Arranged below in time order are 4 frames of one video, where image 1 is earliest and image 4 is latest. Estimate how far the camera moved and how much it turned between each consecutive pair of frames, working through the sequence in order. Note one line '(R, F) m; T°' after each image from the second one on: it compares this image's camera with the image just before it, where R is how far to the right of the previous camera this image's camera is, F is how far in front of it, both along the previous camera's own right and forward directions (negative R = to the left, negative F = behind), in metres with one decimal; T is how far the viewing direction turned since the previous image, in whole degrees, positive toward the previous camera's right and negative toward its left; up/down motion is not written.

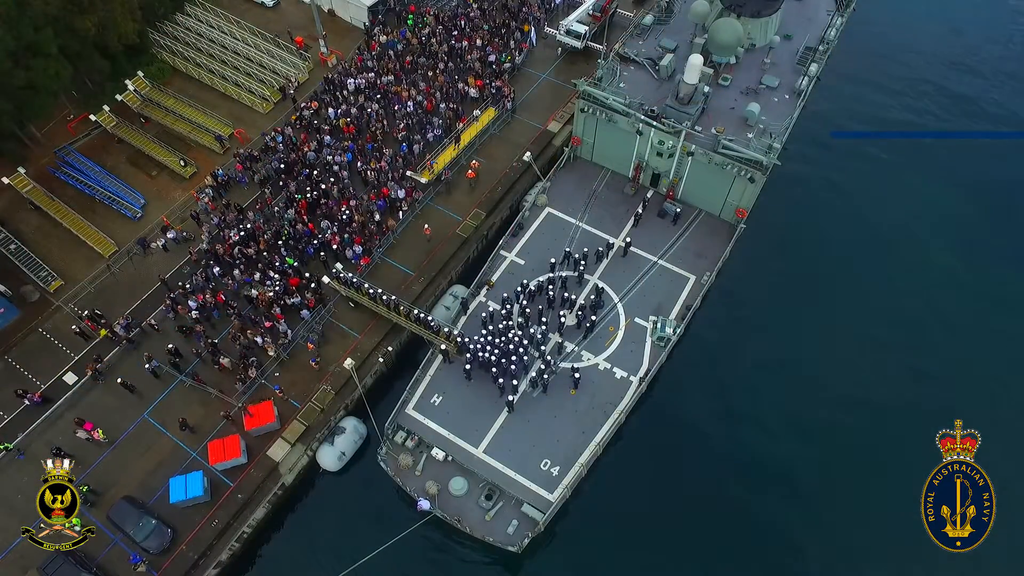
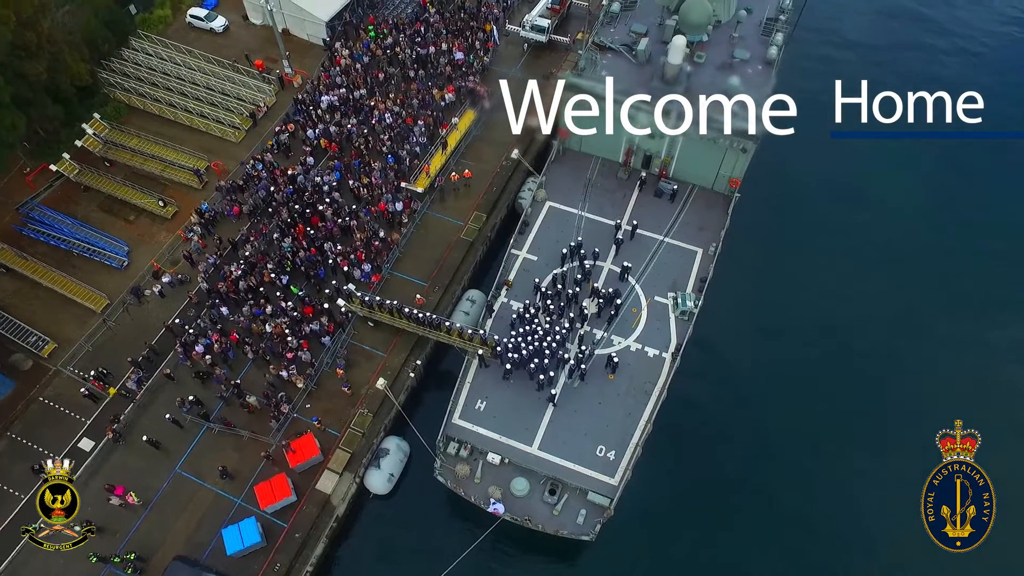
(-6.5, +0.1) m; +6°
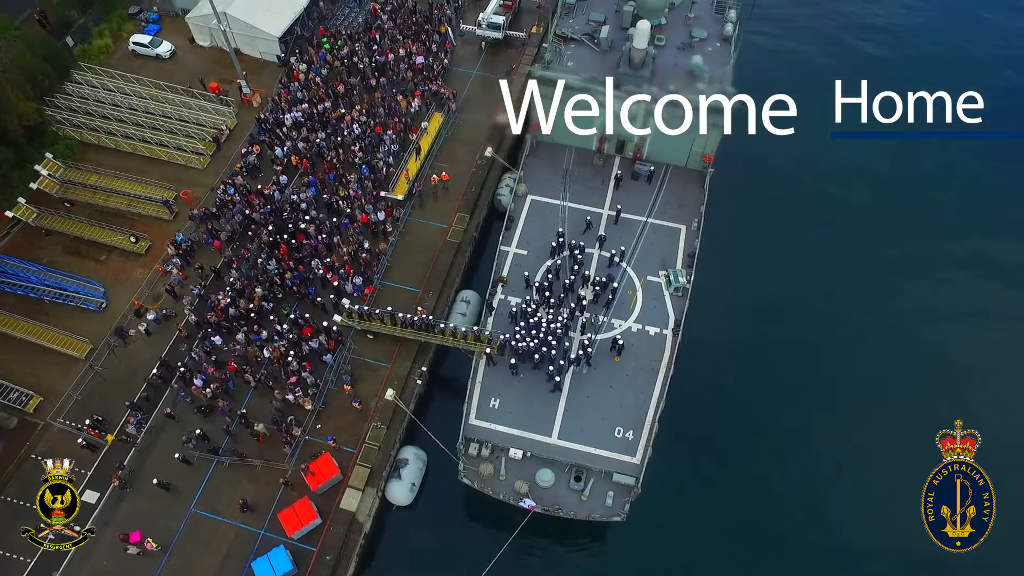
(-3.4, -0.1) m; +4°
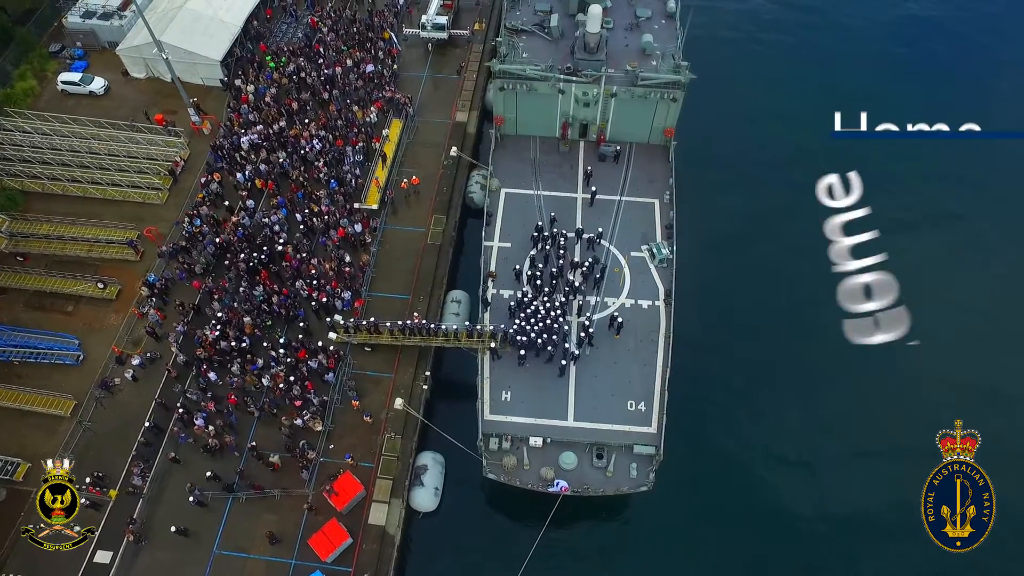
(-3.8, -0.2) m; +5°
